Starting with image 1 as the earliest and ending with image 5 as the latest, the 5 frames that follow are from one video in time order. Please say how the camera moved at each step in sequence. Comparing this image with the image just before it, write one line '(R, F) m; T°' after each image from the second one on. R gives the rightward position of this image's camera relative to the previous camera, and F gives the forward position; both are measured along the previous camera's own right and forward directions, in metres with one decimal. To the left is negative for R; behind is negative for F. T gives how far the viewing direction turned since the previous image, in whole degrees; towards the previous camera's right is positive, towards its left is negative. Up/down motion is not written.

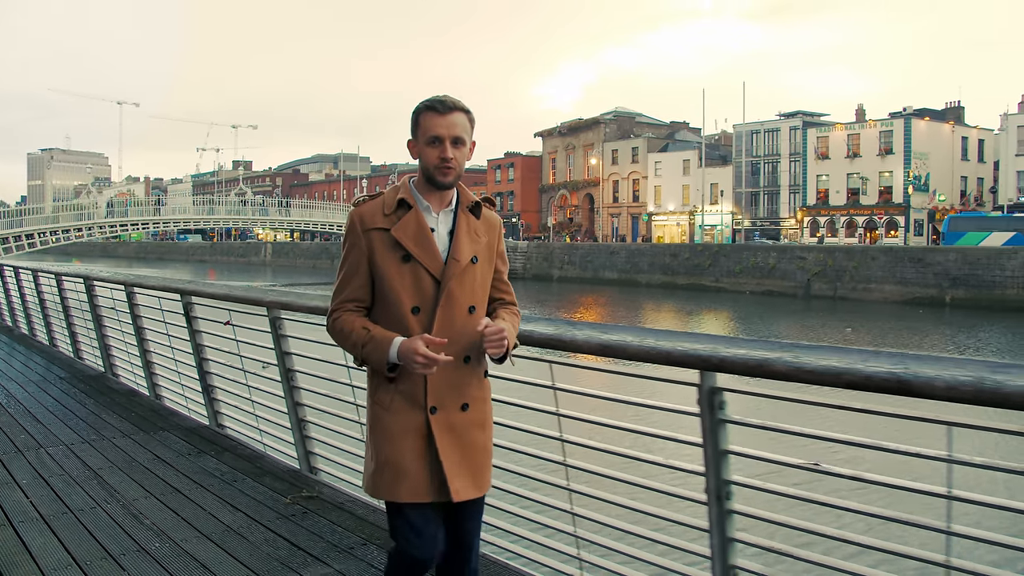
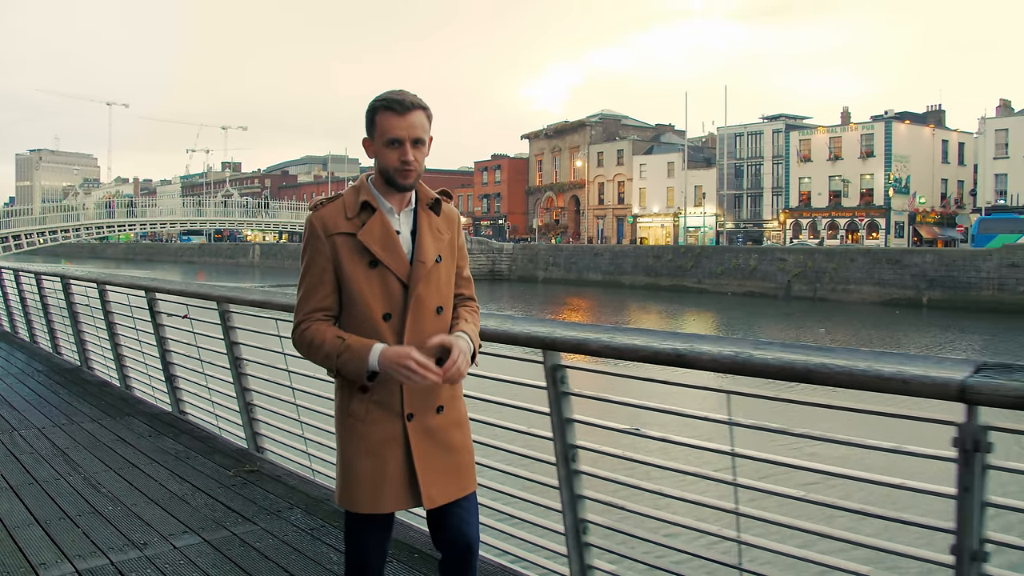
(+0.4, -0.5) m; +1°
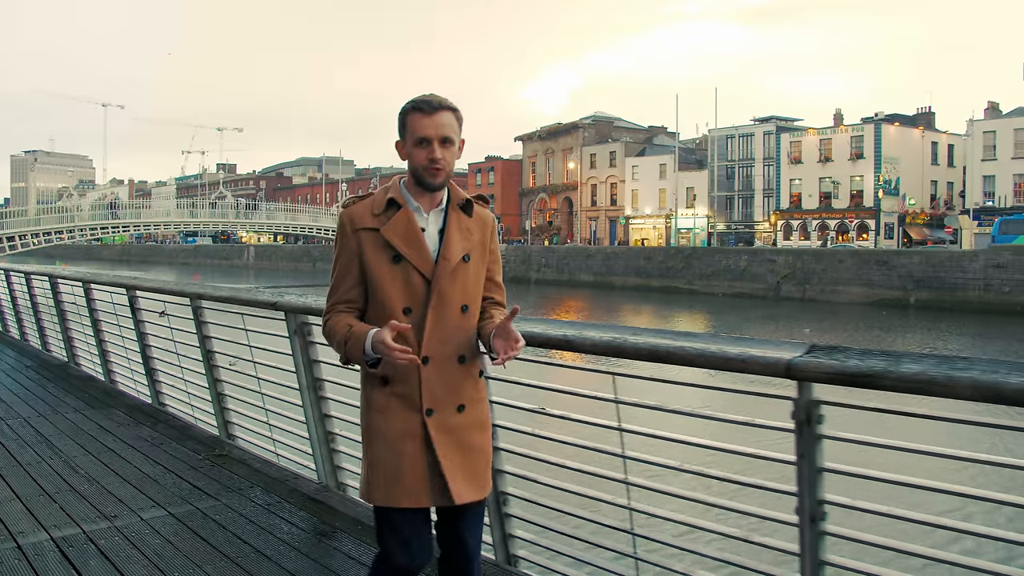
(+0.3, -0.3) m; 0°
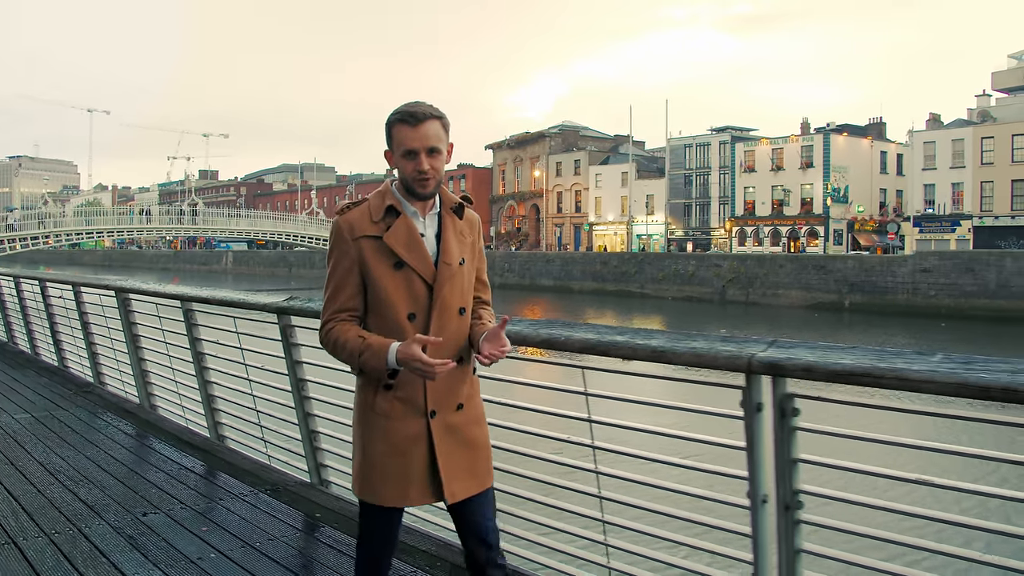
(+1.8, -2.2) m; 0°
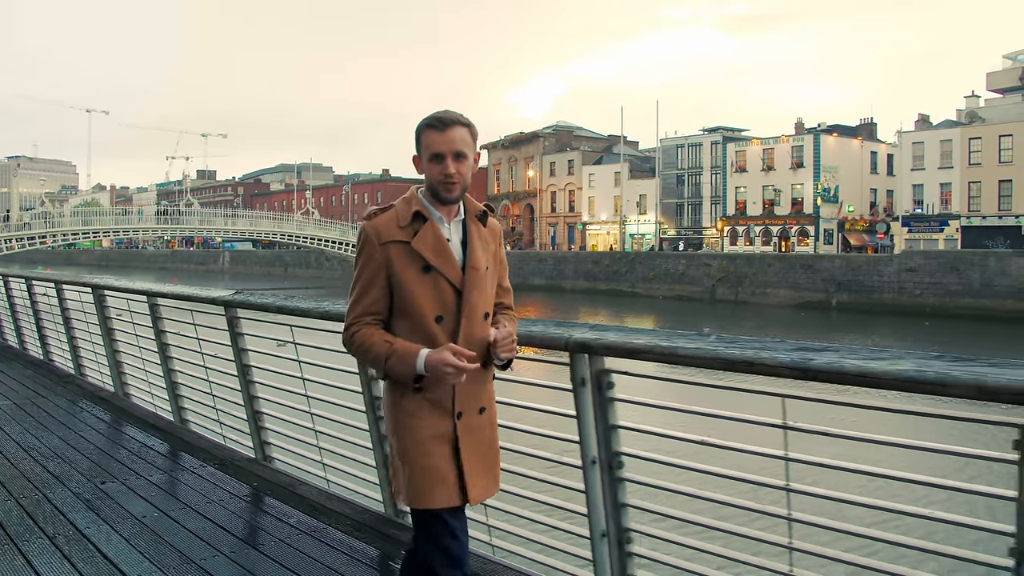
(+0.4, -0.5) m; 0°
